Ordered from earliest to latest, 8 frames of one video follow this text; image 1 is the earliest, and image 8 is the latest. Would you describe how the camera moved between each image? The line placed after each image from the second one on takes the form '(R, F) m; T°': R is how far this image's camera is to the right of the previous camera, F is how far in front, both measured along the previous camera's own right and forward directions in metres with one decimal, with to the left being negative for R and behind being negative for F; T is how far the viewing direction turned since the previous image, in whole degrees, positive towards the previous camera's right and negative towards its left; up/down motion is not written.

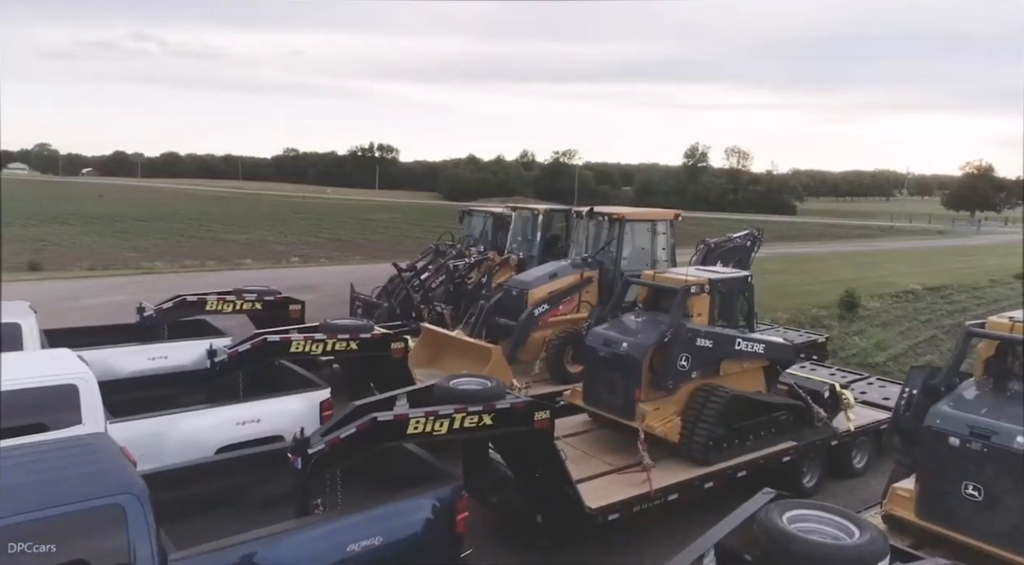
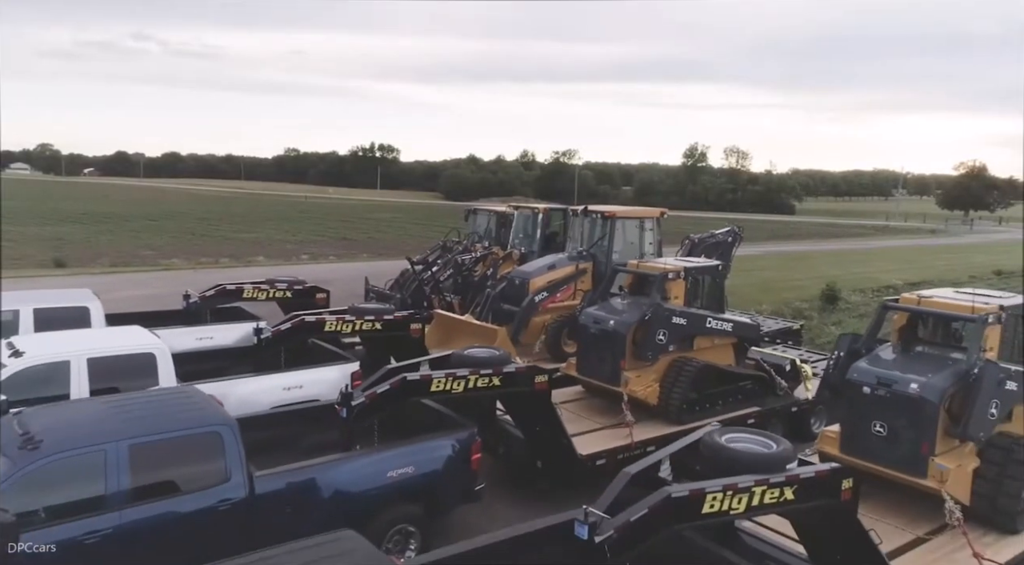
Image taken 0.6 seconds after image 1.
(0.0, -0.7) m; 0°
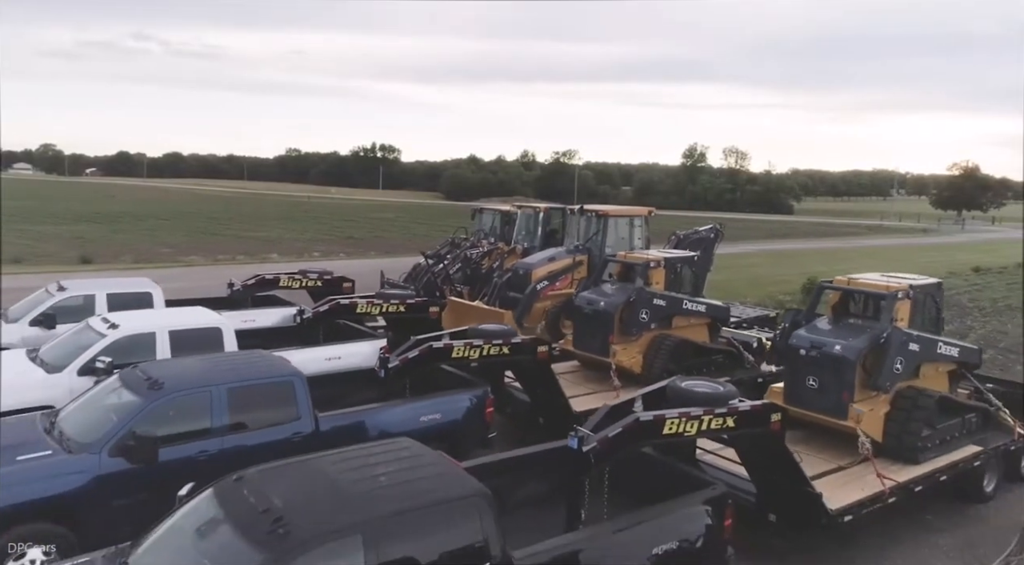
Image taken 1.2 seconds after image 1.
(0.0, -0.8) m; 0°
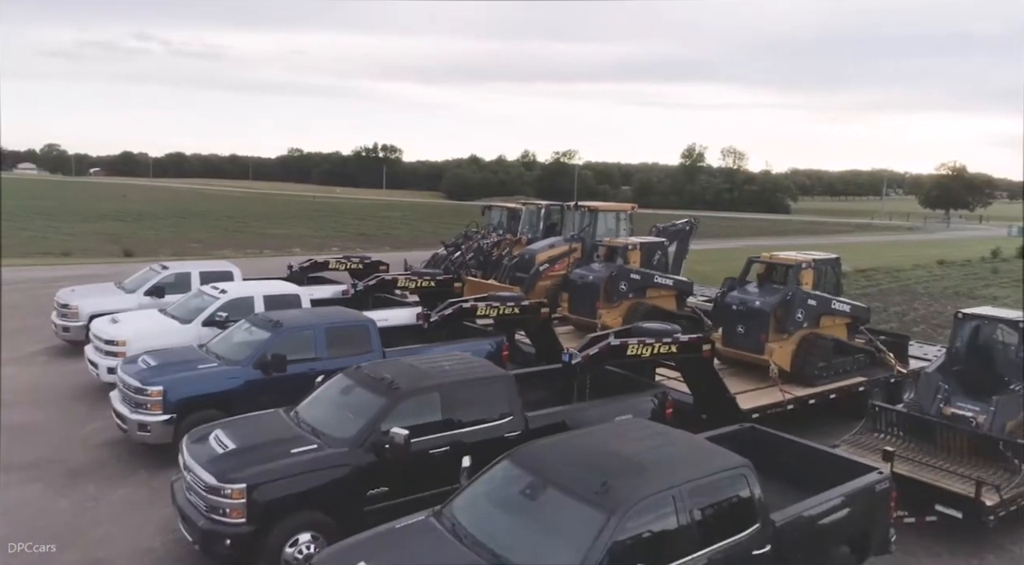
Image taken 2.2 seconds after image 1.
(-0.1, -1.6) m; 0°
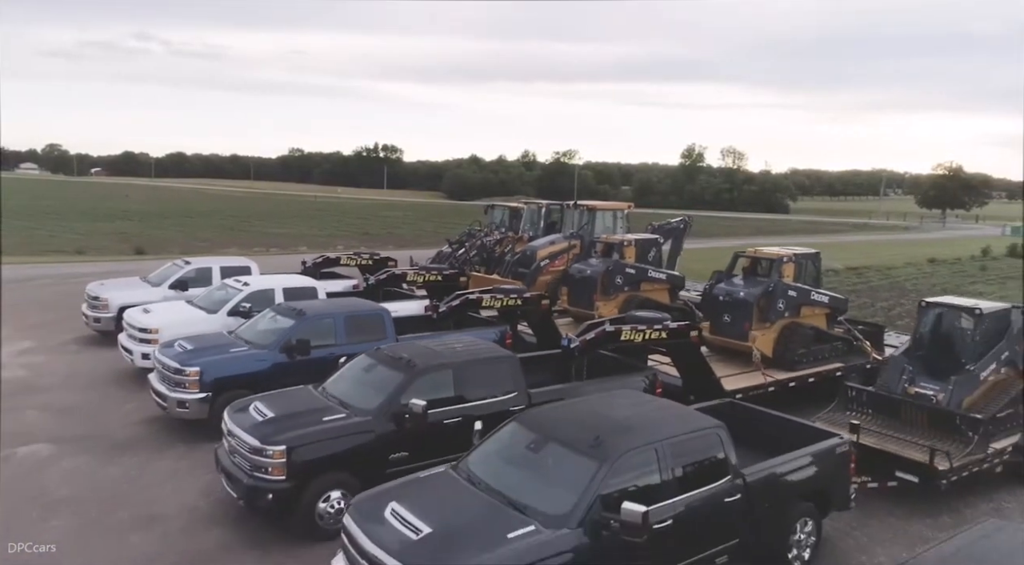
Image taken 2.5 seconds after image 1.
(-1.1, +1.2) m; 0°
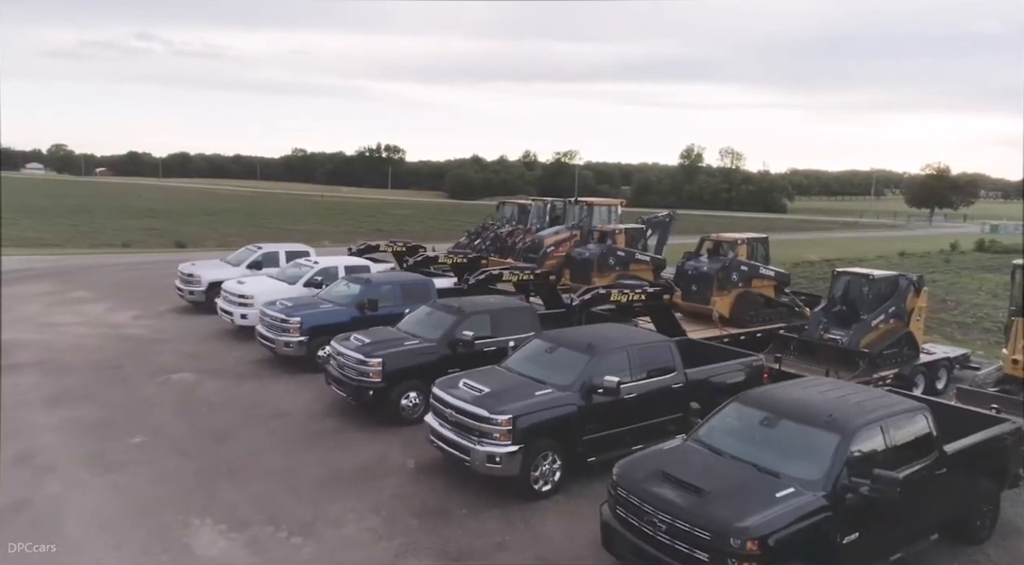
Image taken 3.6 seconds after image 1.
(+0.5, +0.2) m; 0°
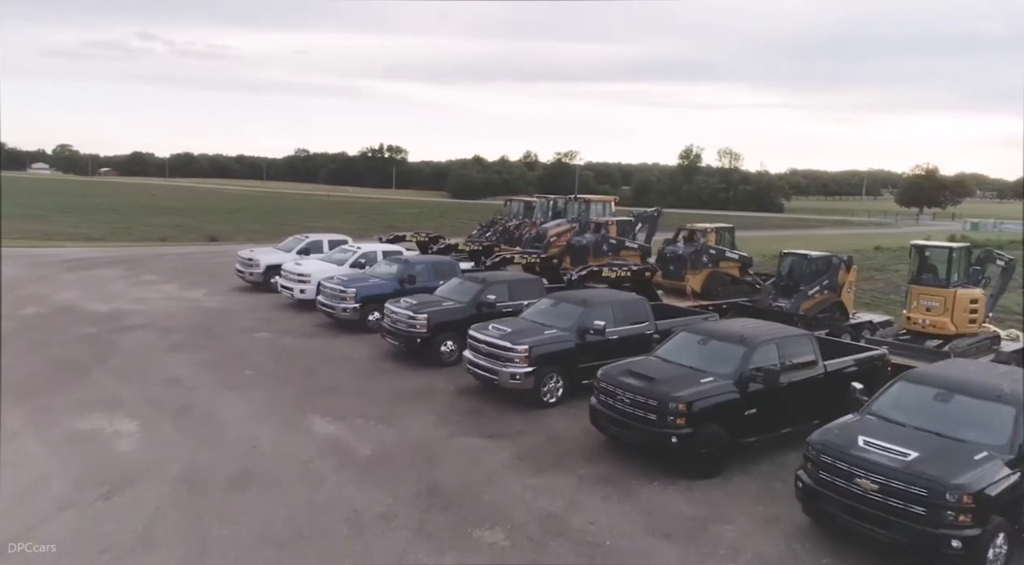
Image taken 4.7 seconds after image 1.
(-0.1, -1.8) m; 0°
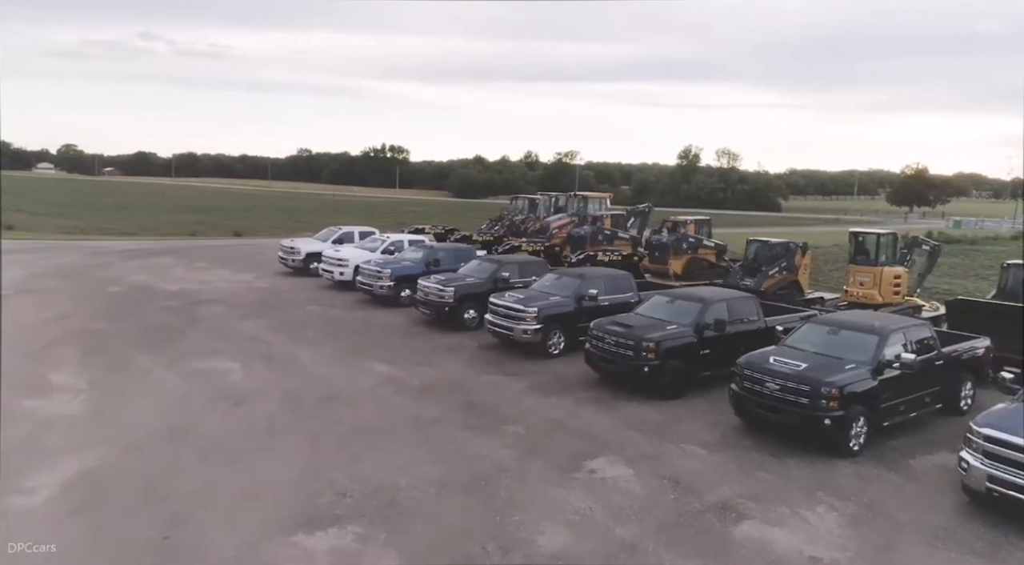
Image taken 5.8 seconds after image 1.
(-0.1, -1.7) m; 0°
